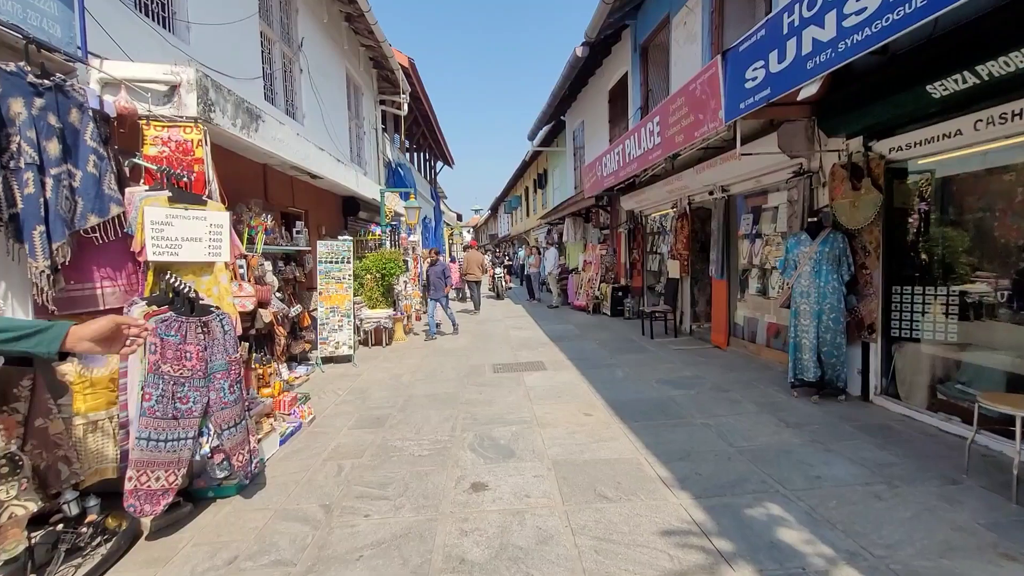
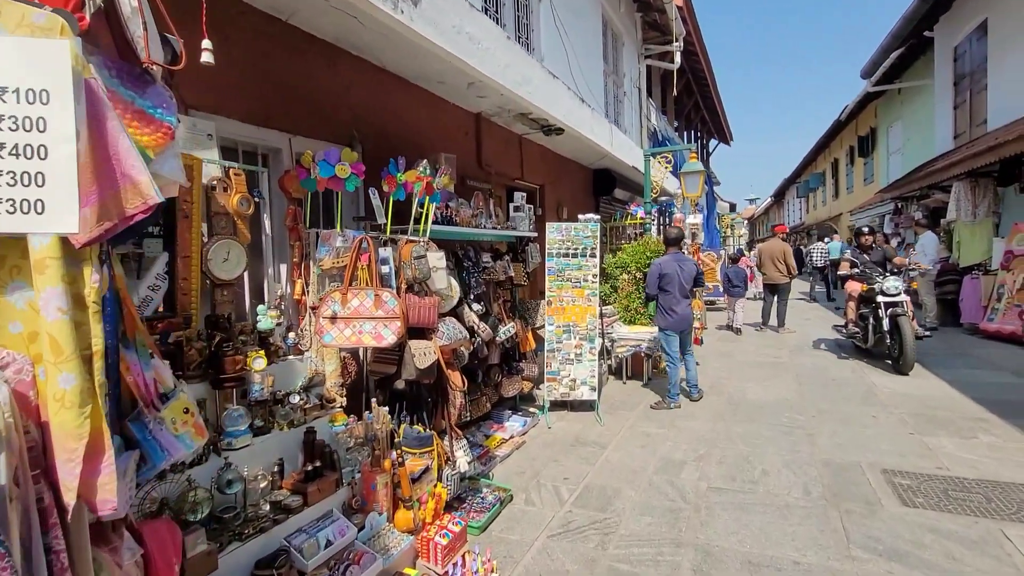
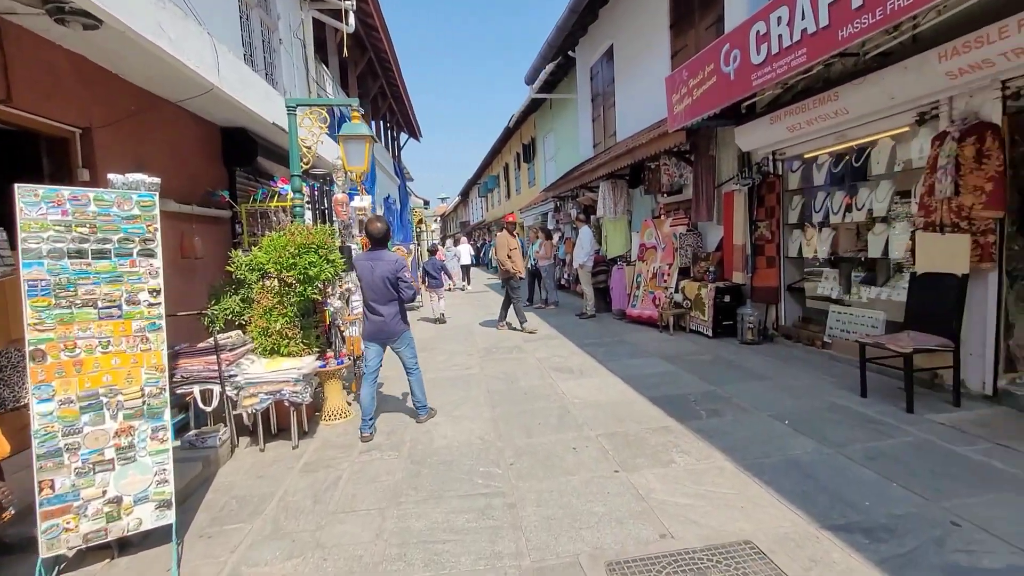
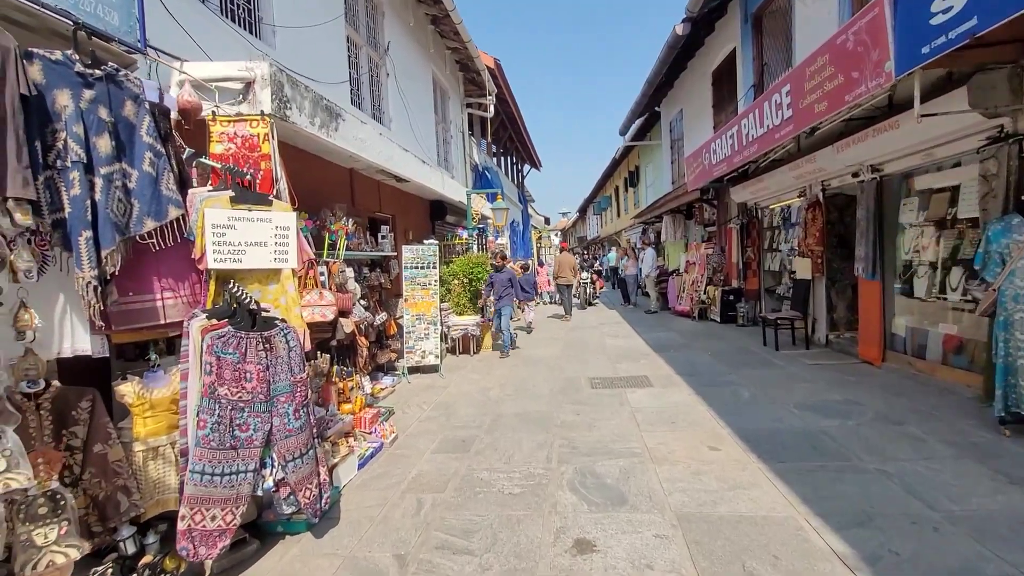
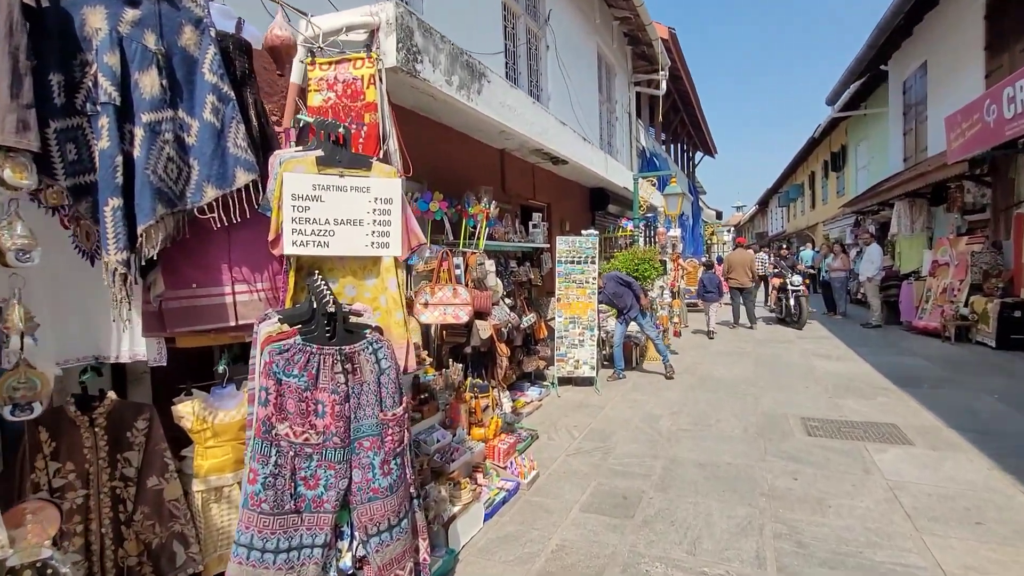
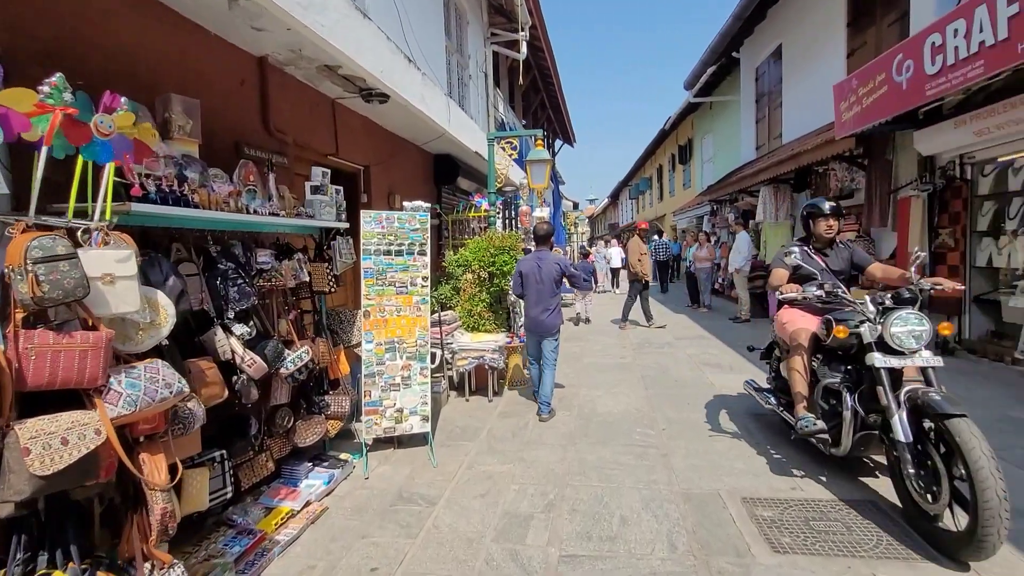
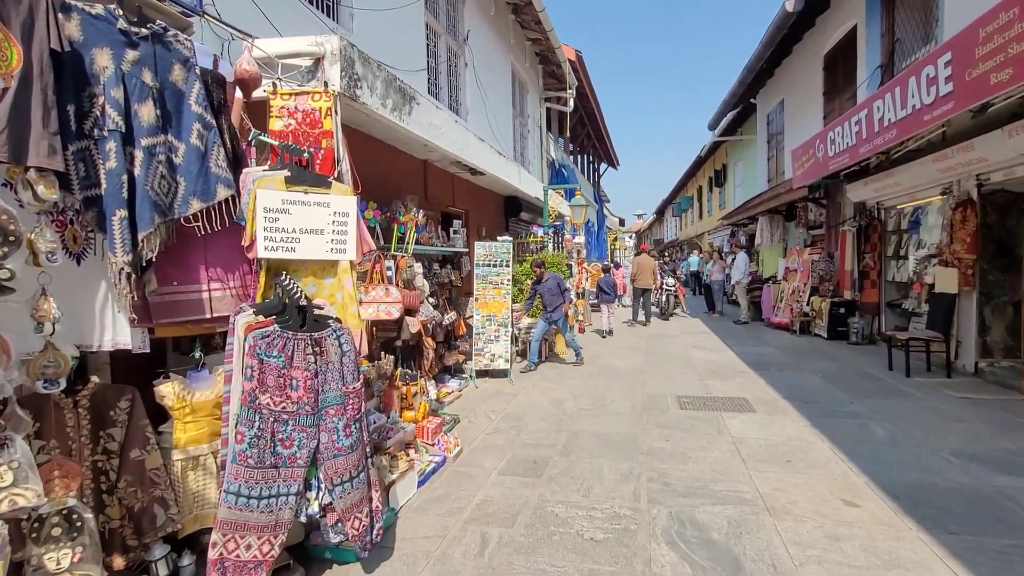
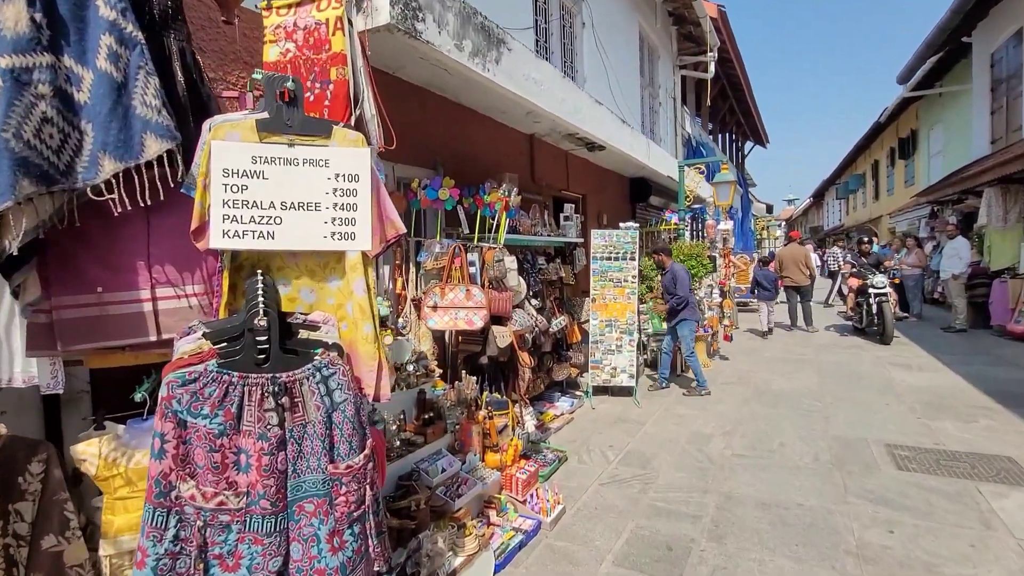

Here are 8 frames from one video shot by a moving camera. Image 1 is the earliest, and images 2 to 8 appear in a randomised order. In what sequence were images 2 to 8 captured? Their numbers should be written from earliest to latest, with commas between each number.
4, 7, 5, 8, 2, 6, 3
